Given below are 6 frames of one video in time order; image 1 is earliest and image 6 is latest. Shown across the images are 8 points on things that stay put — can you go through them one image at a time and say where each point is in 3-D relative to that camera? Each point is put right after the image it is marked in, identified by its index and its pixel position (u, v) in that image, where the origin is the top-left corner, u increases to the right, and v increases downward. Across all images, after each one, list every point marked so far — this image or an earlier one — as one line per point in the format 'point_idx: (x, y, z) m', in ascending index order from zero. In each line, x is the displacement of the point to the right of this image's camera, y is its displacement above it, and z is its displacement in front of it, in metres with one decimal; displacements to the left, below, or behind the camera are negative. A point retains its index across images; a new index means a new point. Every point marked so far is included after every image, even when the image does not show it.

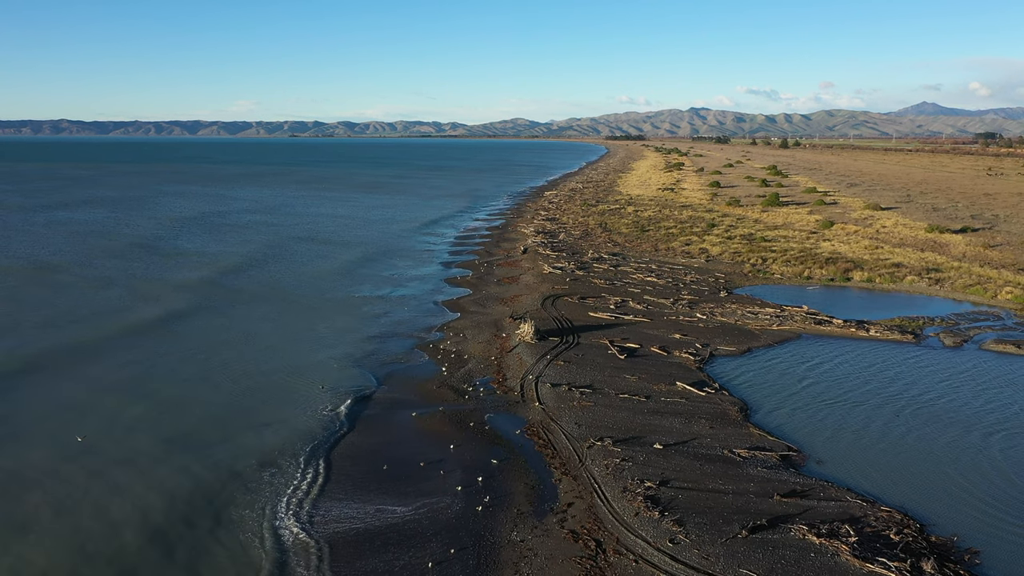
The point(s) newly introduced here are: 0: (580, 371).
0: (+2.1, -2.5, +19.7) m
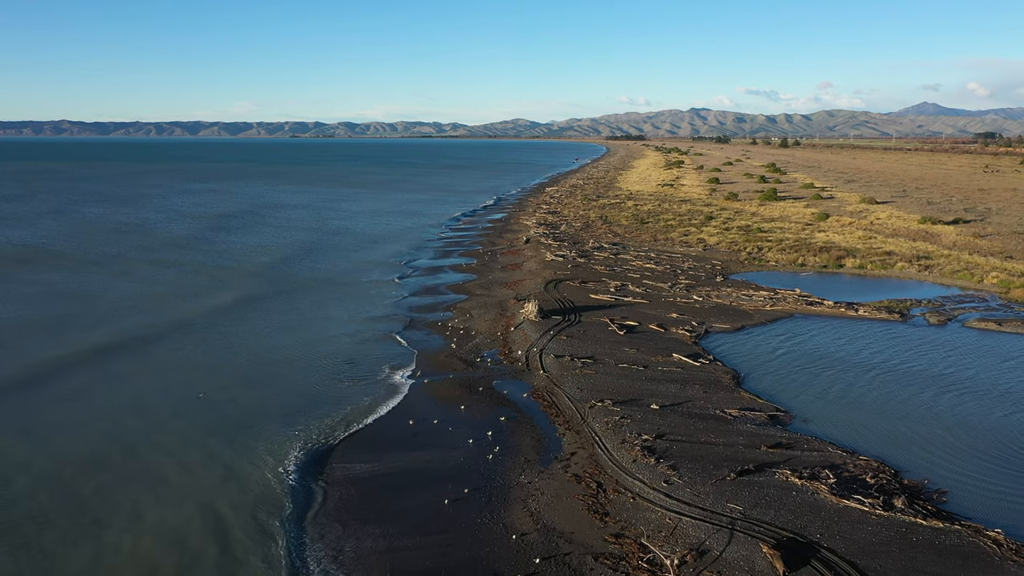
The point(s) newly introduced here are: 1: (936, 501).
0: (+2.2, -1.8, +20.9) m
1: (+8.0, -4.0, +12.3) m
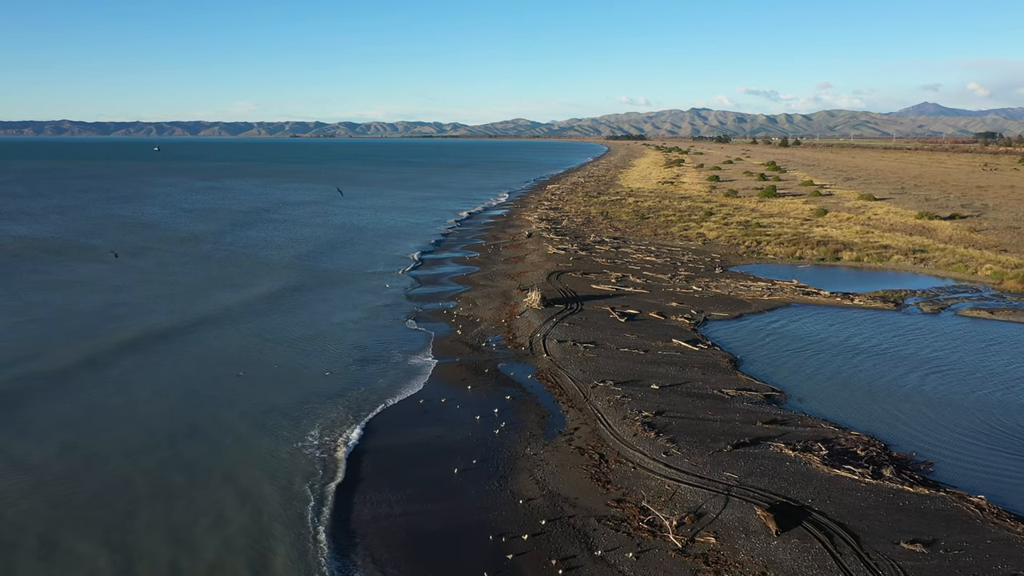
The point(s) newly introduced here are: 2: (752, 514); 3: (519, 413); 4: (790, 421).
0: (+2.4, -1.4, +21.5) m
1: (+8.1, -3.6, +12.9) m
2: (+4.1, -3.9, +11.1) m
3: (+0.2, -3.0, +15.6) m
4: (+6.3, -3.0, +14.9) m
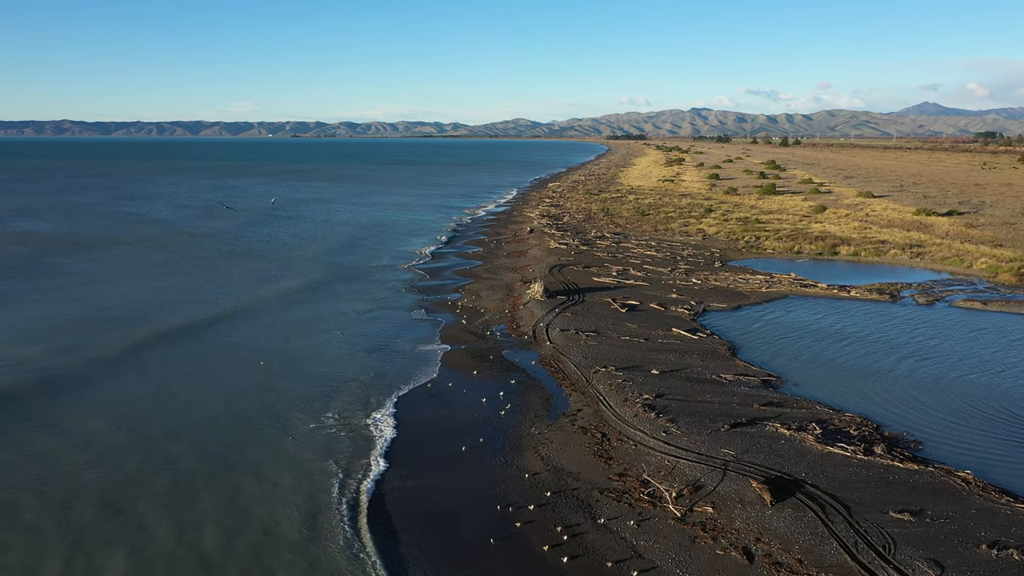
0: (+2.5, -1.1, +22.0) m
1: (+8.2, -3.3, +13.4) m
2: (+4.2, -3.5, +11.6) m
3: (+0.3, -2.7, +16.2) m
4: (+6.5, -2.7, +15.4) m
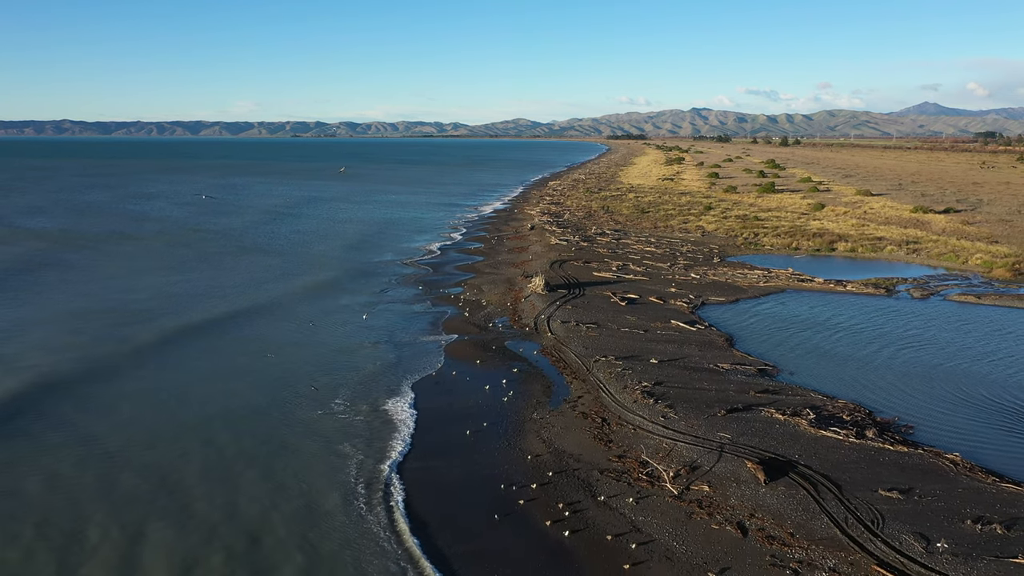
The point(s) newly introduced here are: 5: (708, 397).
0: (+2.5, -0.8, +22.4) m
1: (+8.3, -3.1, +13.8) m
2: (+4.3, -3.3, +12.1) m
3: (+0.4, -2.4, +16.6) m
4: (+6.5, -2.5, +15.8) m
5: (+4.6, -2.6, +15.3) m
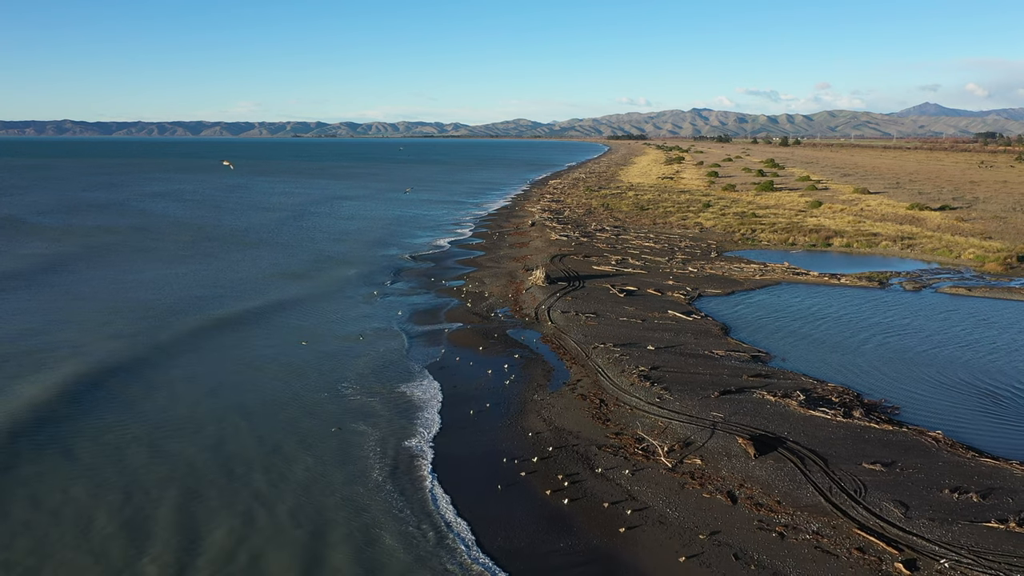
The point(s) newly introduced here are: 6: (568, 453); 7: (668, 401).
0: (+2.6, -0.5, +23.0) m
1: (+8.3, -2.8, +14.4) m
2: (+4.3, -3.0, +12.6) m
3: (+0.4, -2.1, +17.2) m
4: (+6.6, -2.2, +16.4) m
5: (+4.6, -2.3, +15.9) m
6: (+1.1, -3.2, +12.6) m
7: (+3.5, -2.5, +14.6) m
